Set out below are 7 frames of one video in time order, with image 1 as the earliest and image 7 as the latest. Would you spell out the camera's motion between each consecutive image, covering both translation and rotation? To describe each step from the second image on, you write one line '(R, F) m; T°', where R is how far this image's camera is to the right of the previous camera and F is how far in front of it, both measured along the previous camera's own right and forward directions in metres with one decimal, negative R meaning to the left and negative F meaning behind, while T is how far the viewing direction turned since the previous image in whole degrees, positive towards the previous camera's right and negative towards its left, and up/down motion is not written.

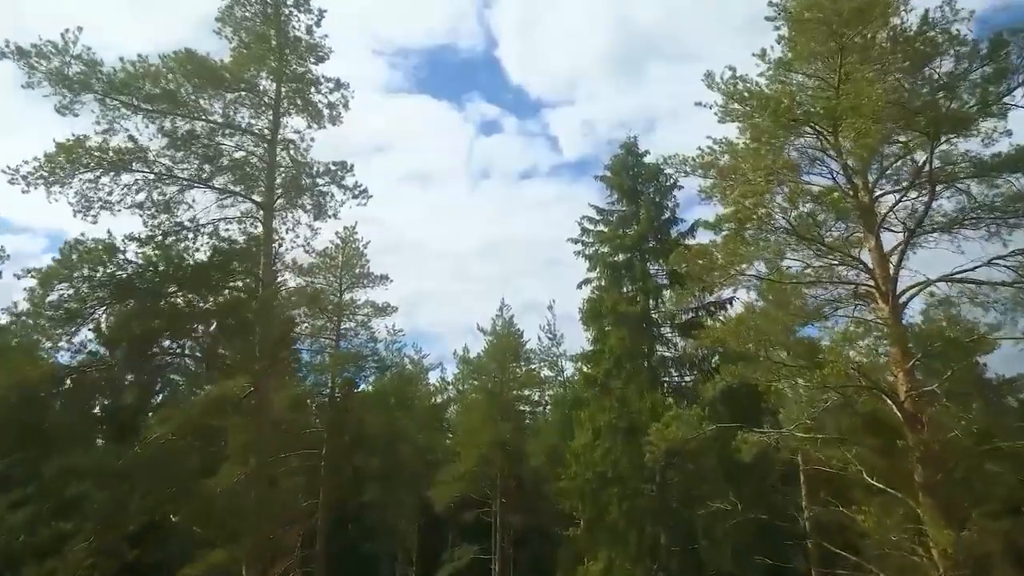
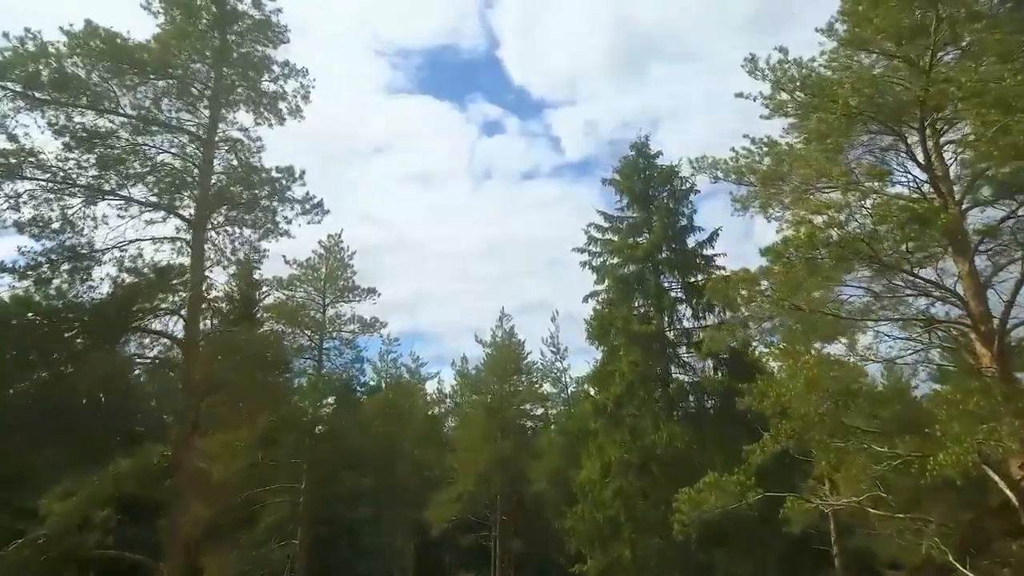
(+0.1, +3.1) m; 0°
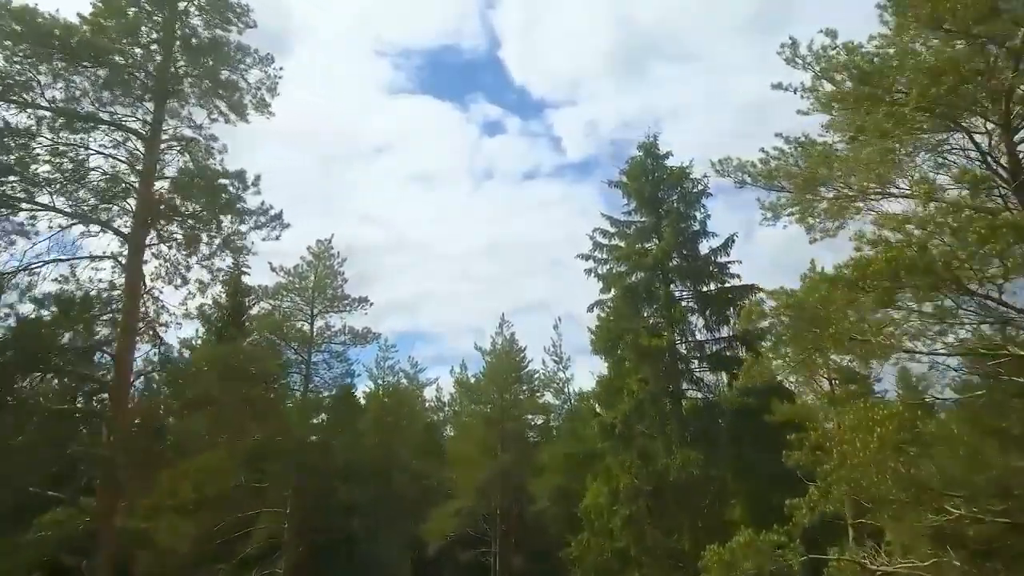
(0.0, +1.9) m; 0°
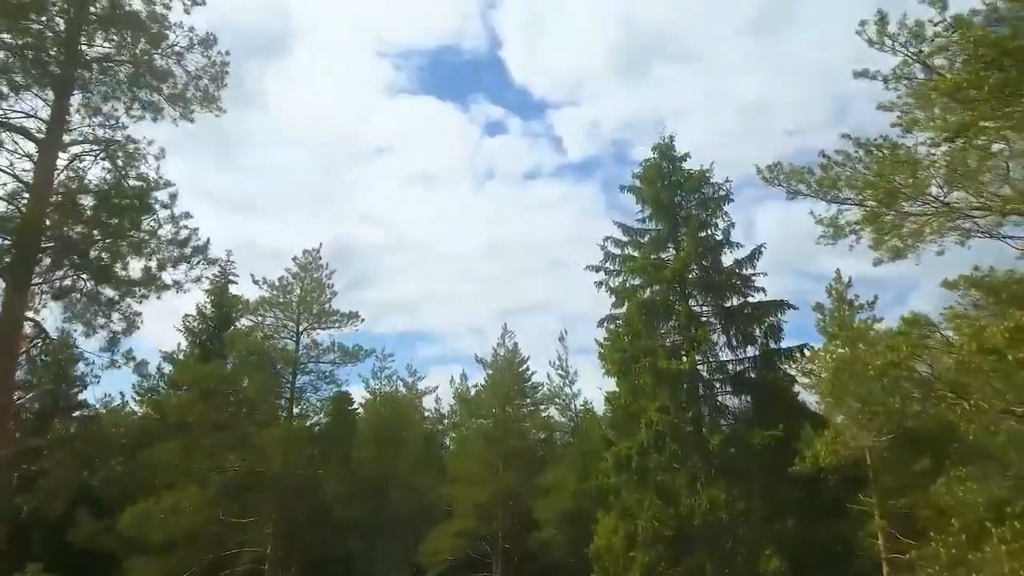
(-0.1, +2.5) m; 0°
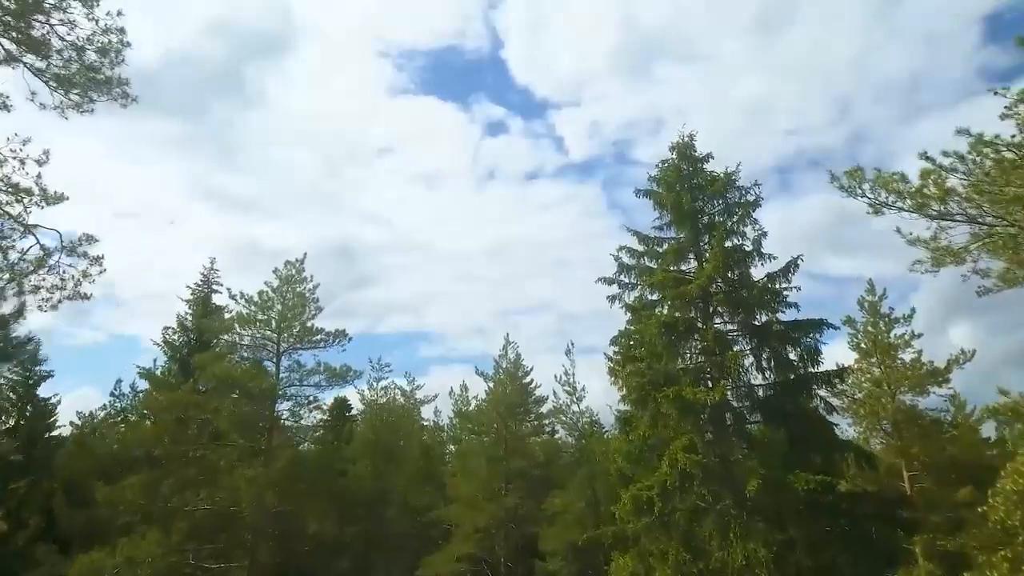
(-0.1, +2.7) m; 0°
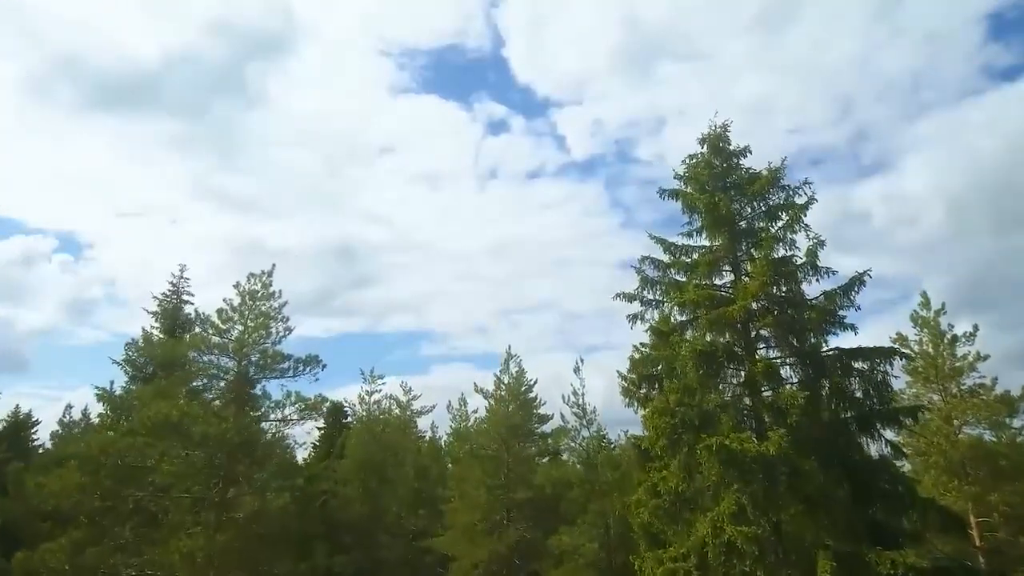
(0.0, +3.8) m; 0°
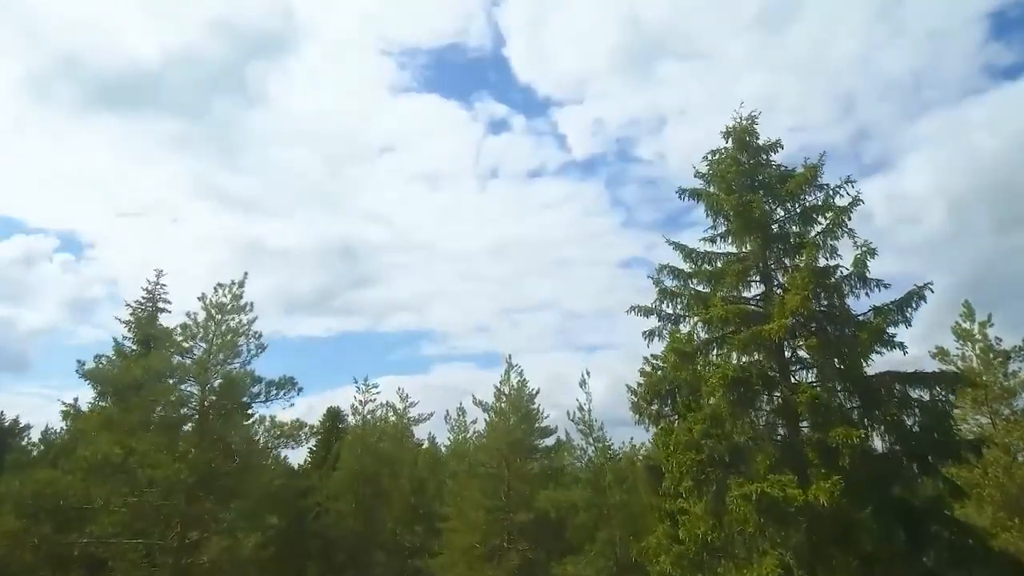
(0.0, +2.5) m; 0°
